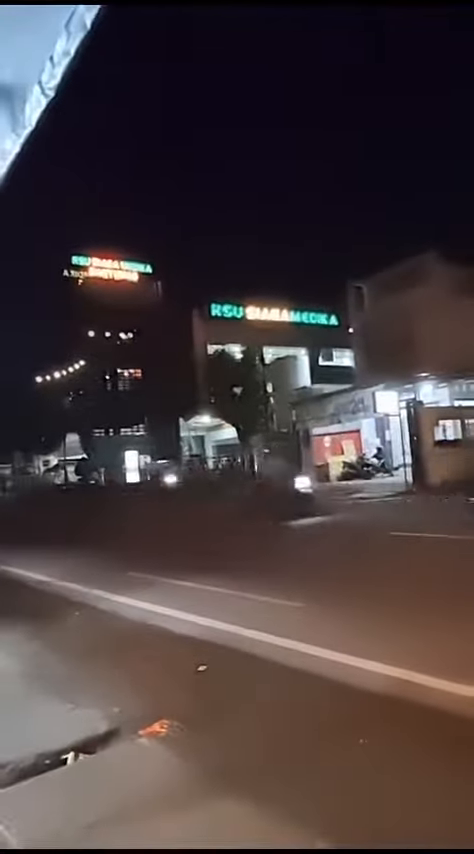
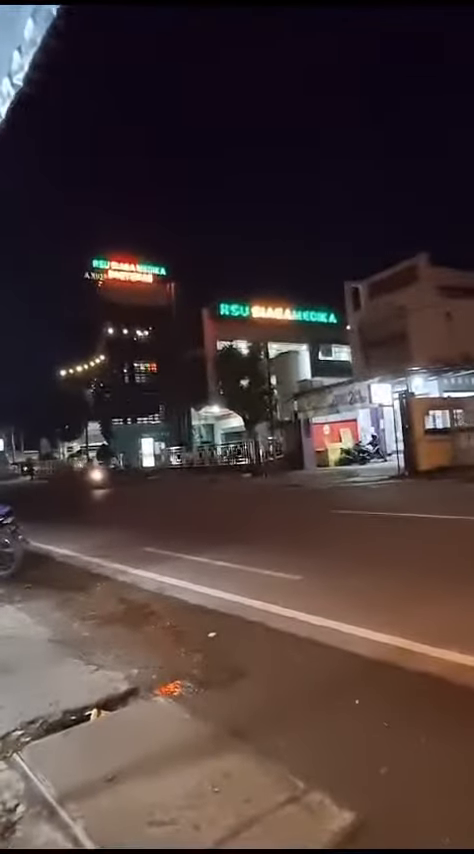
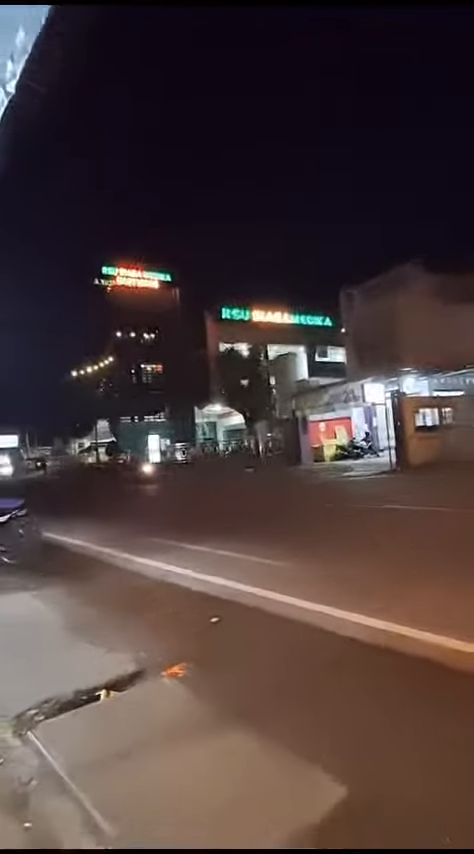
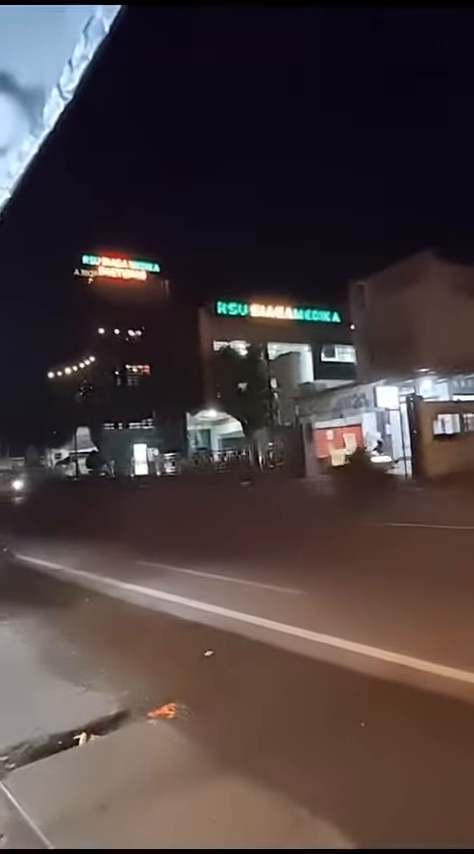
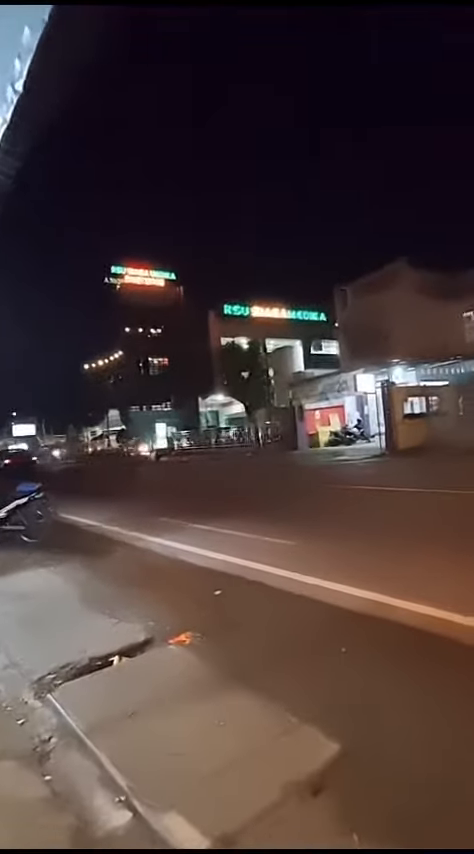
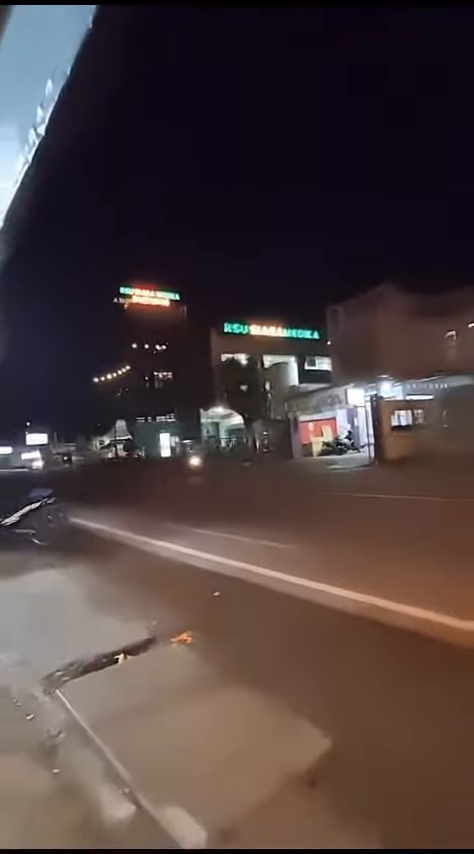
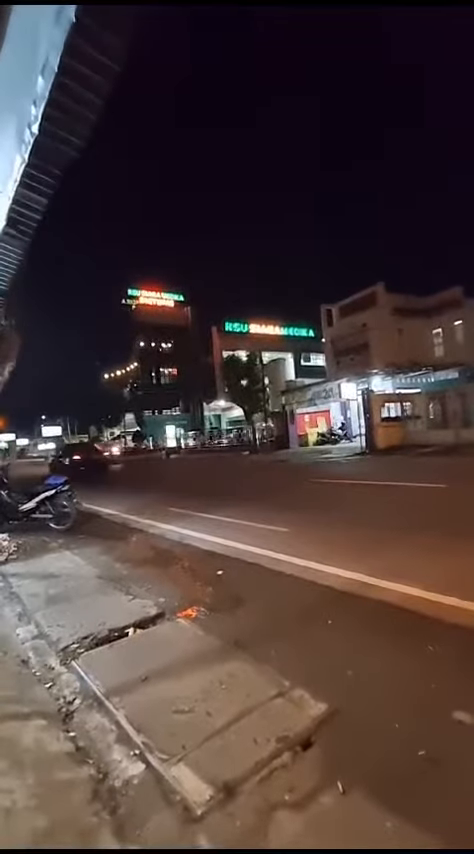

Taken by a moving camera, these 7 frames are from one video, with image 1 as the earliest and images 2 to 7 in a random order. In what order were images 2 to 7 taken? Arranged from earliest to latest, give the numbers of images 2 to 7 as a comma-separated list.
4, 2, 3, 6, 7, 5
